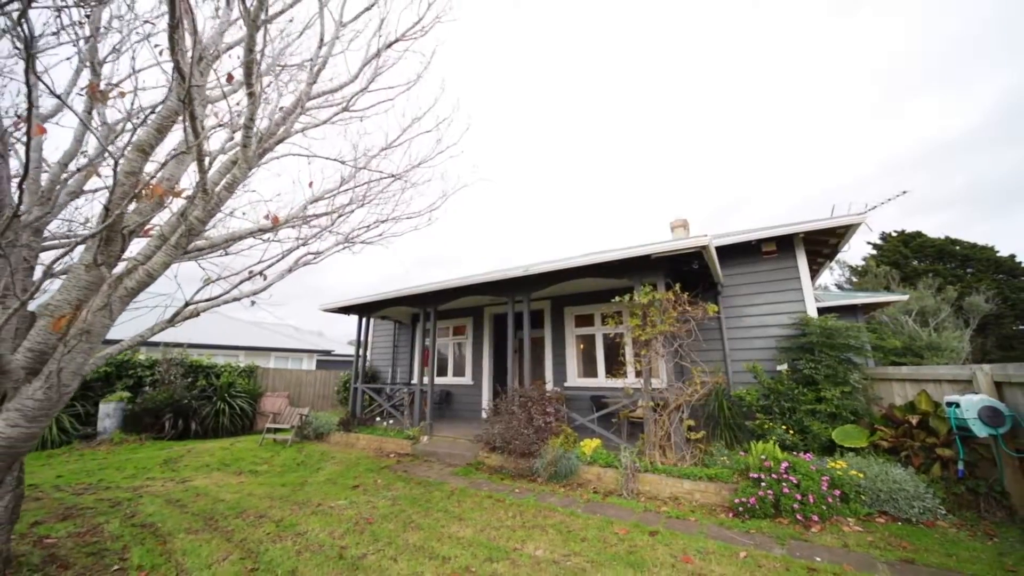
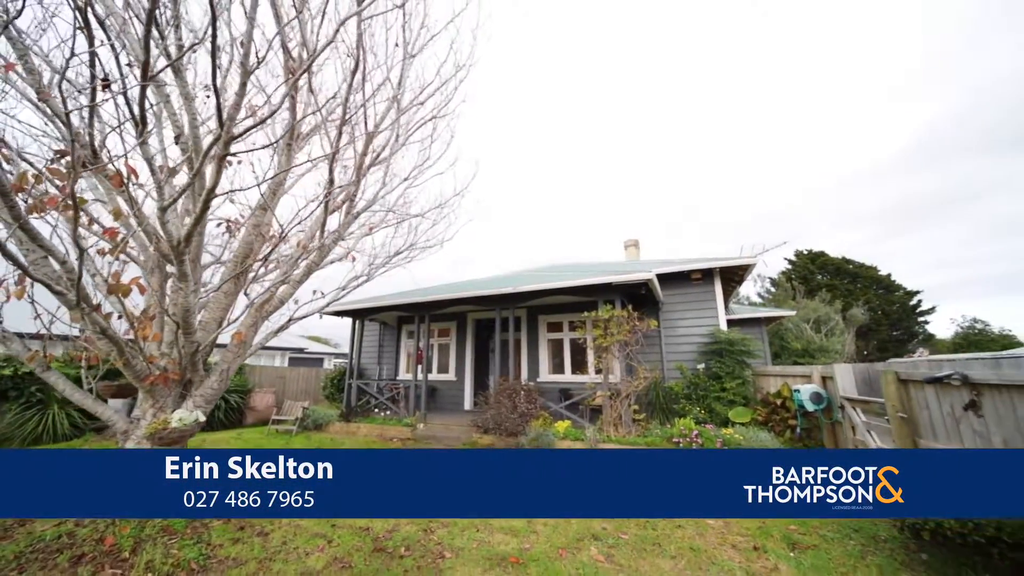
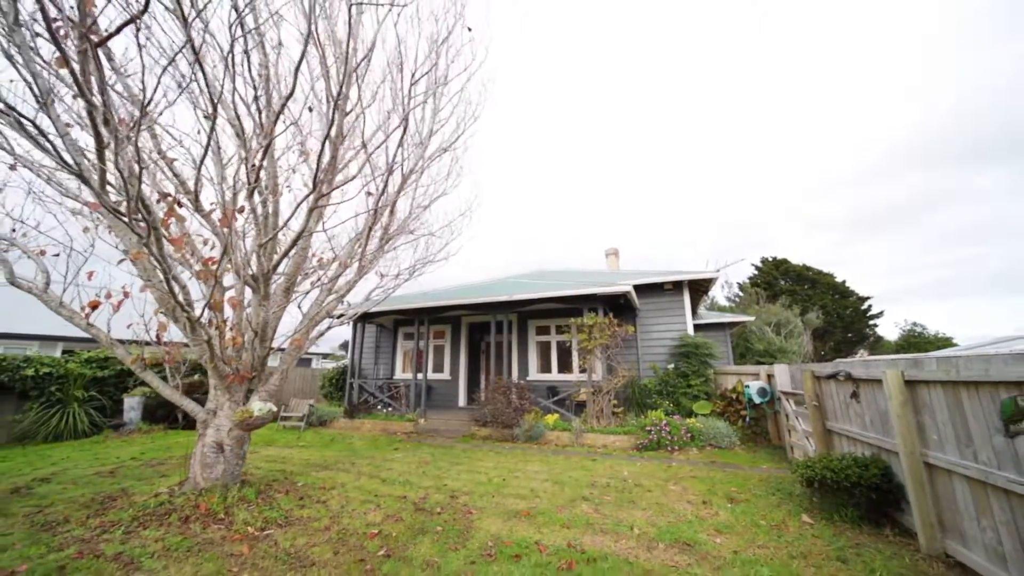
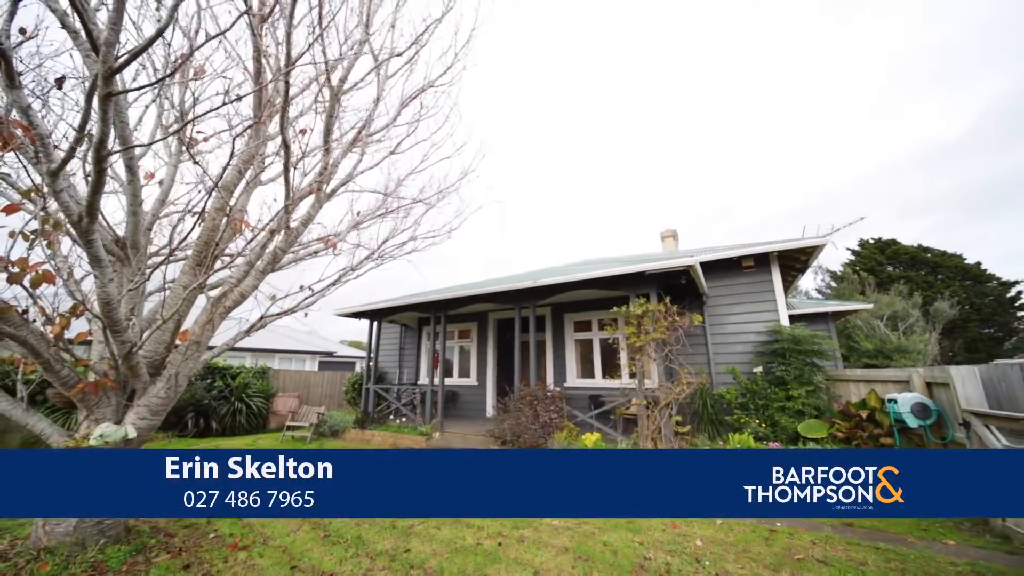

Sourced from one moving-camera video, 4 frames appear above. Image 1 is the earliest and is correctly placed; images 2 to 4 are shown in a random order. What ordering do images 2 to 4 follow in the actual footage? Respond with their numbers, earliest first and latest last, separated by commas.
4, 2, 3
